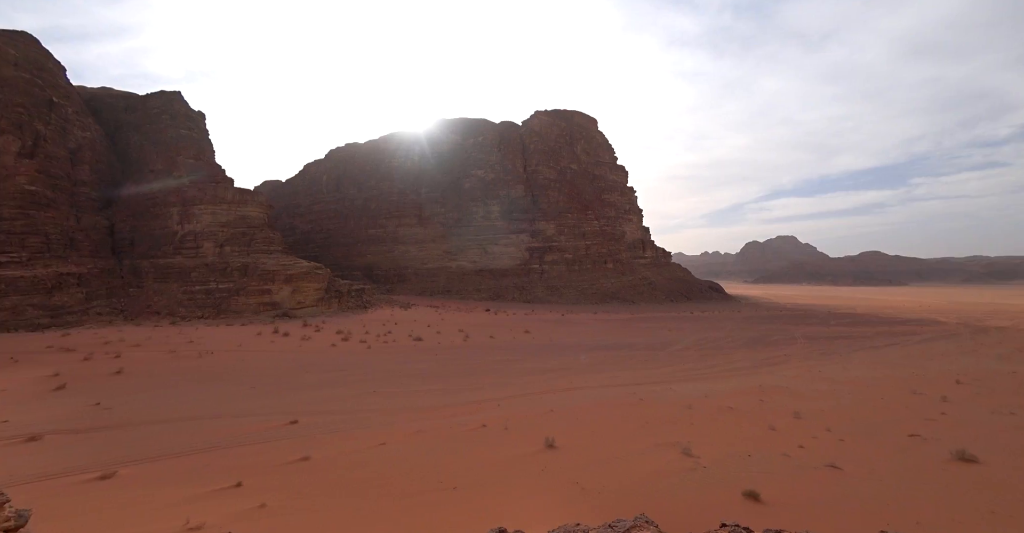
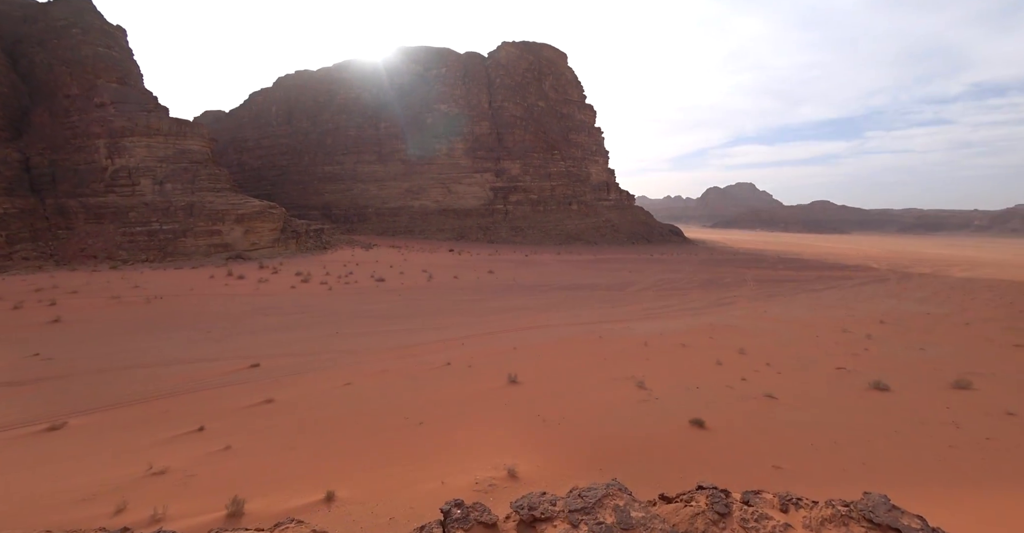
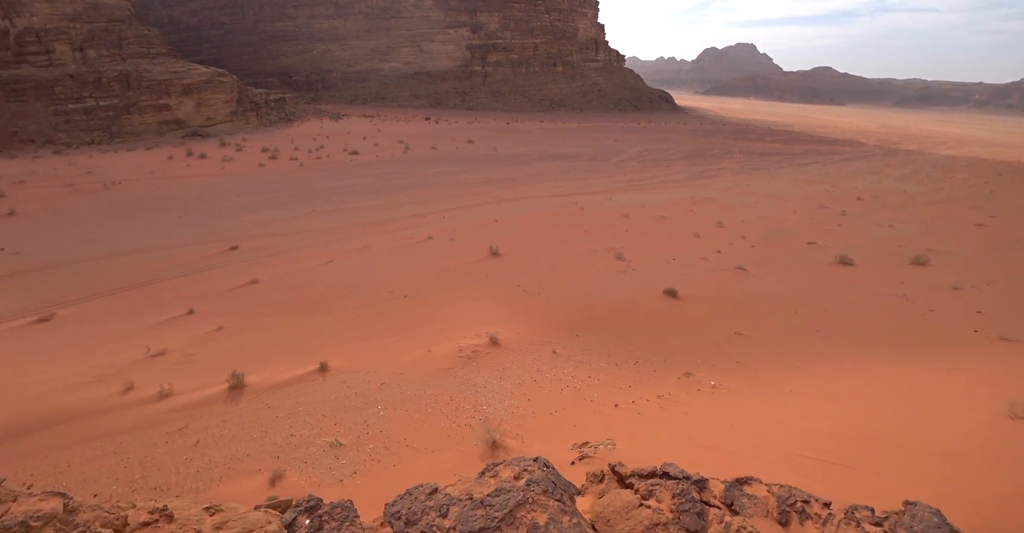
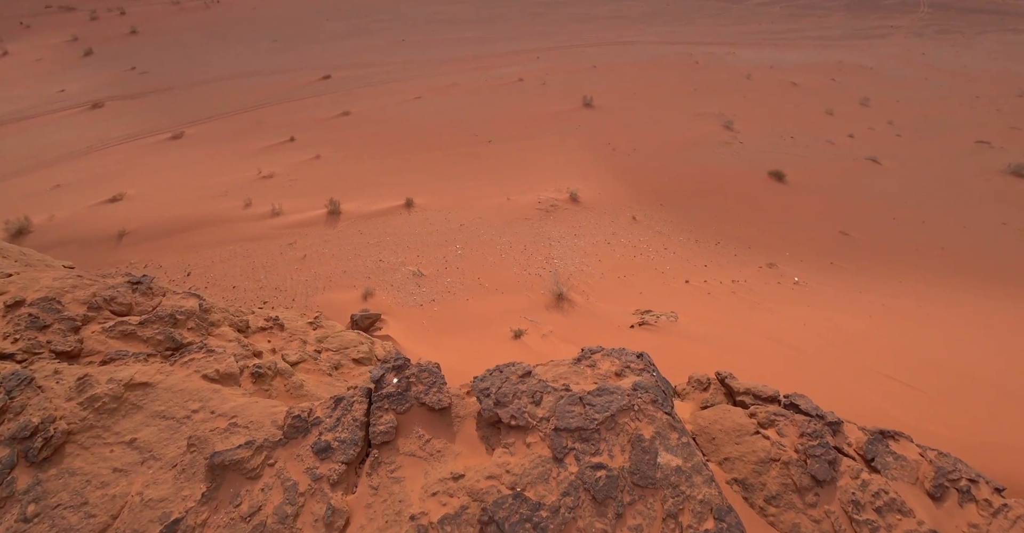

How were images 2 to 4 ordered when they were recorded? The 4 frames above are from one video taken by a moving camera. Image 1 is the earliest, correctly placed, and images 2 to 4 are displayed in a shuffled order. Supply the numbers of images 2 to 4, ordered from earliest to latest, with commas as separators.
2, 3, 4
